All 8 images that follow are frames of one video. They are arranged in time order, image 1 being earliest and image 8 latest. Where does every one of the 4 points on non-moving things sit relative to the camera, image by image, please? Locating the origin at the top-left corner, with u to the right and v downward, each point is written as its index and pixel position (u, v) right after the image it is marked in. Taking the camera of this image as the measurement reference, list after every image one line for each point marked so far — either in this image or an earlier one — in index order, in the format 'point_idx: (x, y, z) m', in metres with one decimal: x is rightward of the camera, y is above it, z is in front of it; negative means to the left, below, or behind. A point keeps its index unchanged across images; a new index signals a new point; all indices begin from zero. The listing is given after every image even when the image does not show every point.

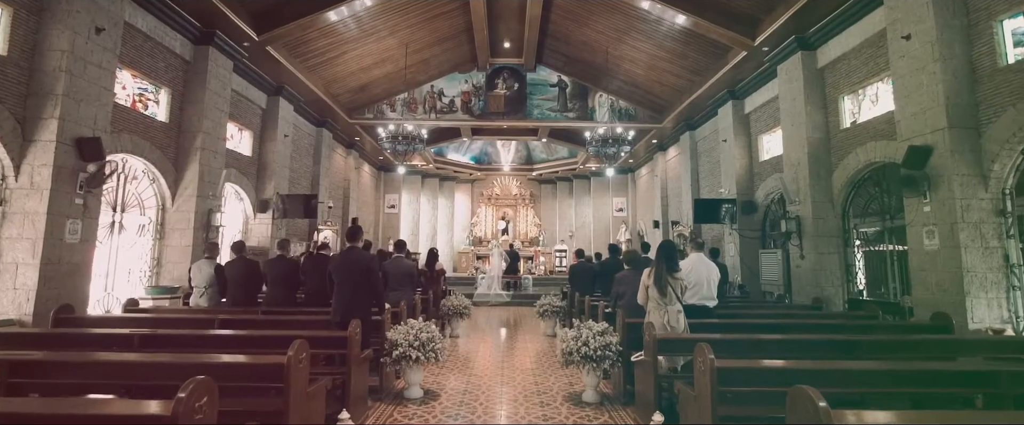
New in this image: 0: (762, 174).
0: (+11.4, +1.8, +9.5) m
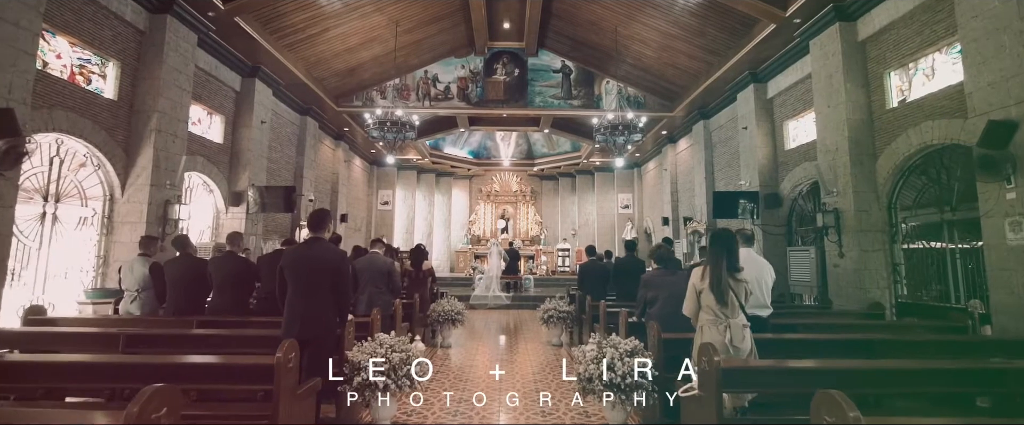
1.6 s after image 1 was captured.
0: (+11.4, +2.0, +8.6) m
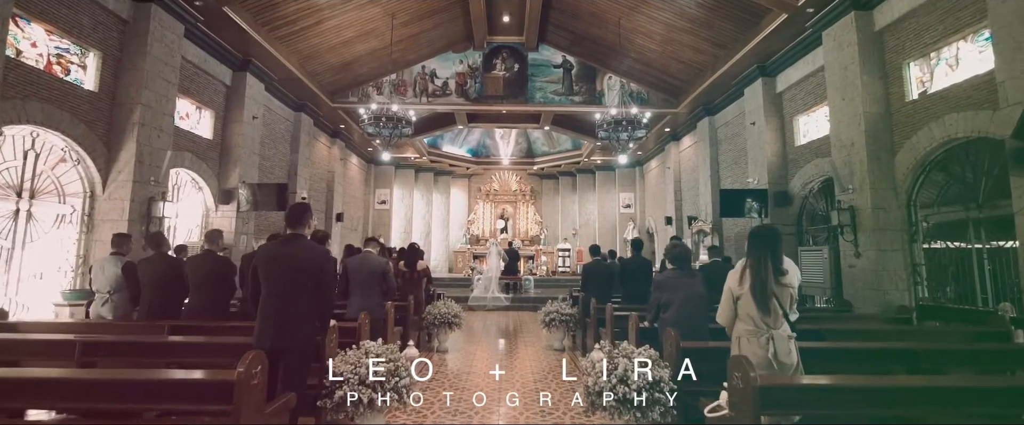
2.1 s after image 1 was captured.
0: (+11.4, +2.1, +8.3) m
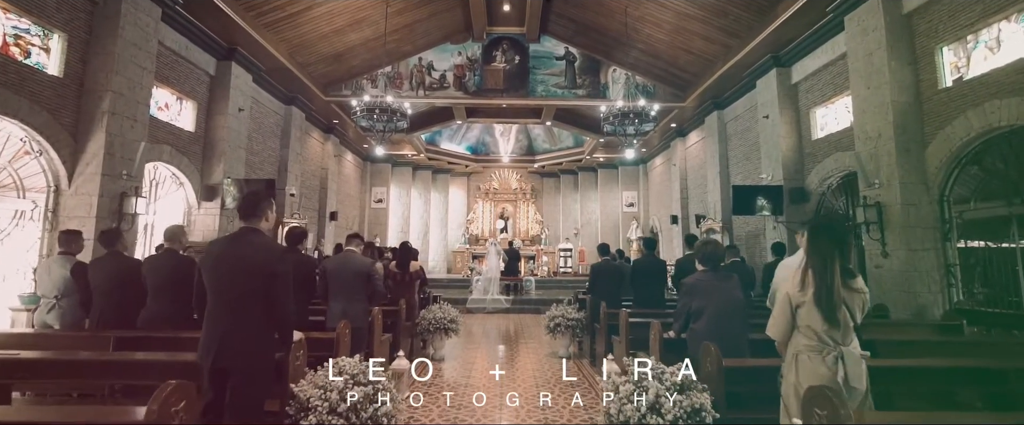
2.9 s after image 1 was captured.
0: (+11.4, +2.2, +7.8) m
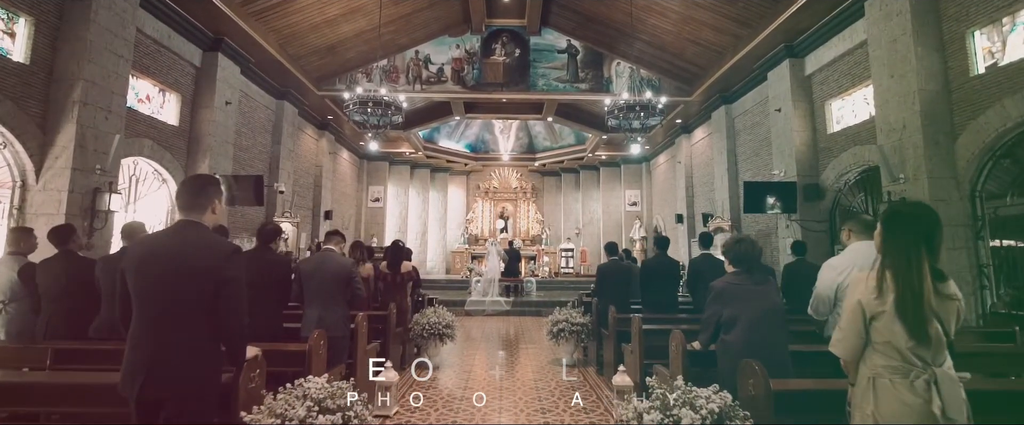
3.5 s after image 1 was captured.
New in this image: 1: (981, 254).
0: (+11.4, +2.2, +7.4) m
1: (+11.7, -1.0, +5.2) m
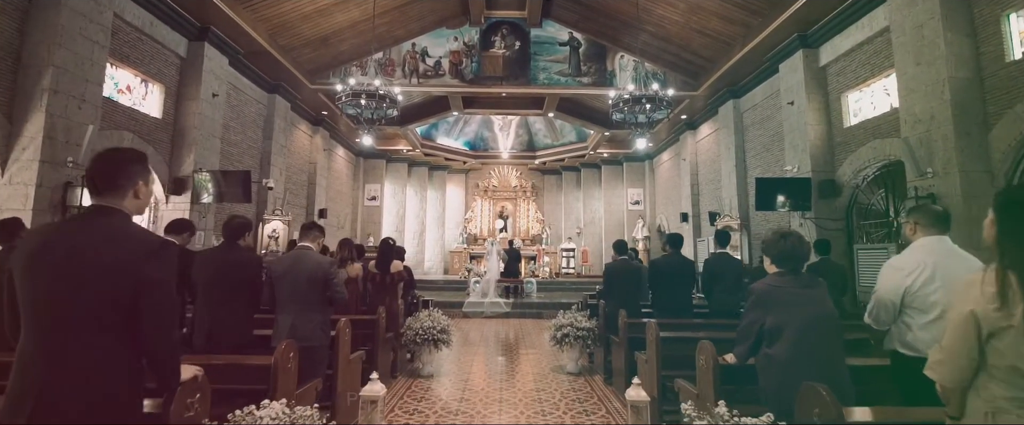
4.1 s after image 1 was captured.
0: (+11.4, +2.3, +7.1) m
1: (+11.7, -0.9, +4.8) m
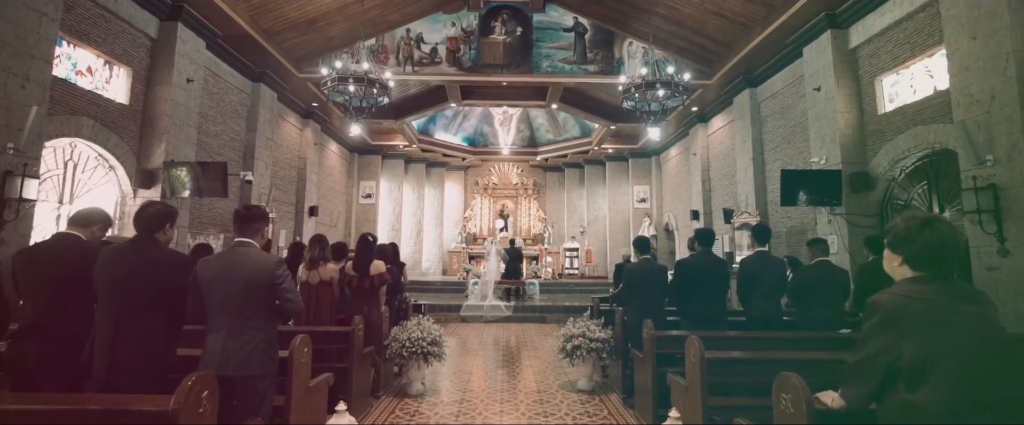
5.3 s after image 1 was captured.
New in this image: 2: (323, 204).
0: (+11.5, +2.5, +6.4) m
1: (+11.8, -0.8, +4.2) m
2: (-11.7, +0.5, +12.9) m
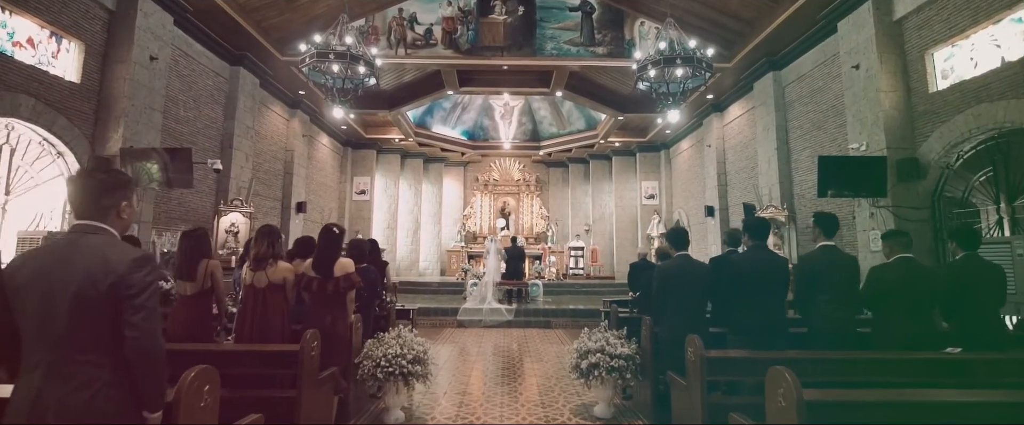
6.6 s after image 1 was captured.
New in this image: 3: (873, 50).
0: (+11.5, +2.7, +5.6) m
1: (+11.8, -0.6, +3.4) m
2: (-11.6, +0.7, +12.2) m
3: (+10.7, +4.8, +6.2) m
